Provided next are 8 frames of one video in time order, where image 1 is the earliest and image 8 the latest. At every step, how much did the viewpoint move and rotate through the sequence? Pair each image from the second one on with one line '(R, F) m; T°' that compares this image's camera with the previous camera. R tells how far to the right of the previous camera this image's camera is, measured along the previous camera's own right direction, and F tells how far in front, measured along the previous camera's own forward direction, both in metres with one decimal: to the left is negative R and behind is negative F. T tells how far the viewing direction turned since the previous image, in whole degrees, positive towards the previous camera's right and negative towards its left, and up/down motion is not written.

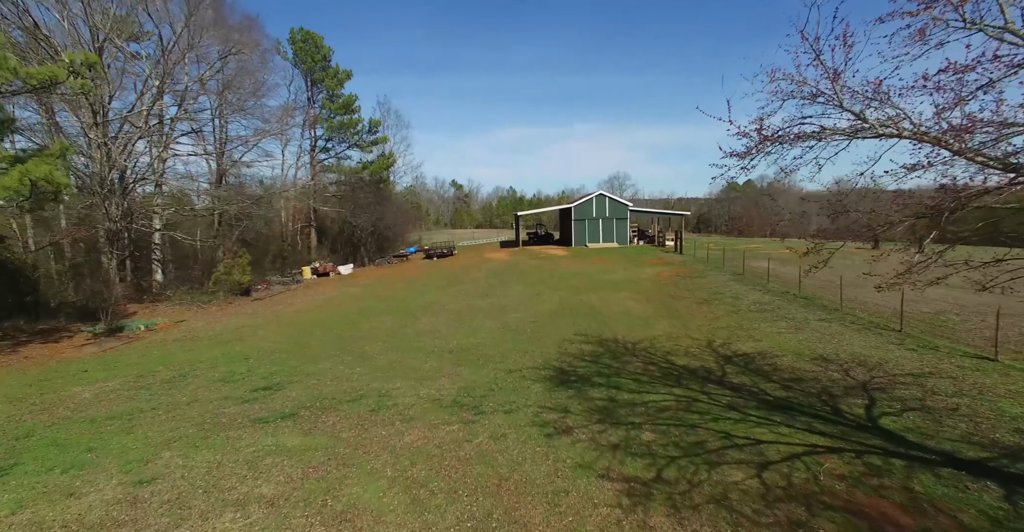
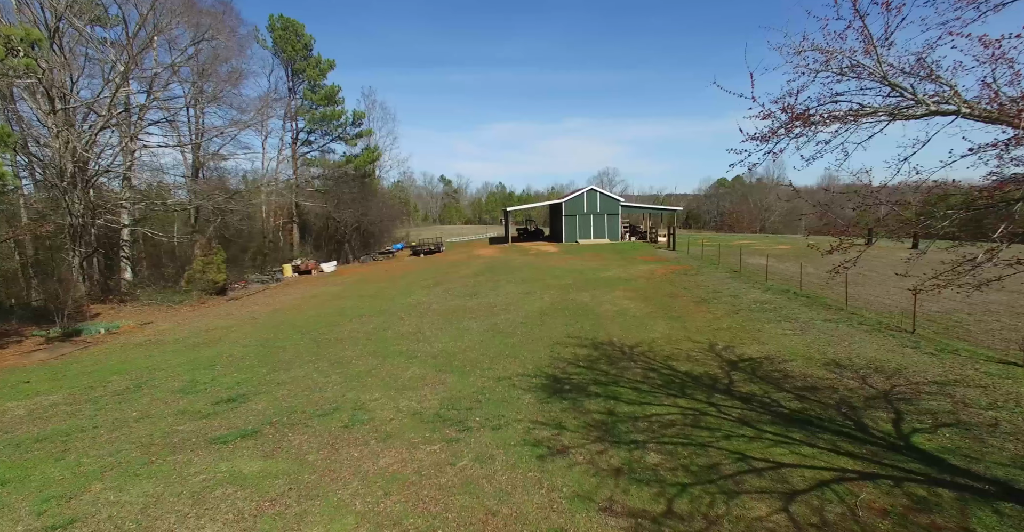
(0.0, +0.8) m; +1°
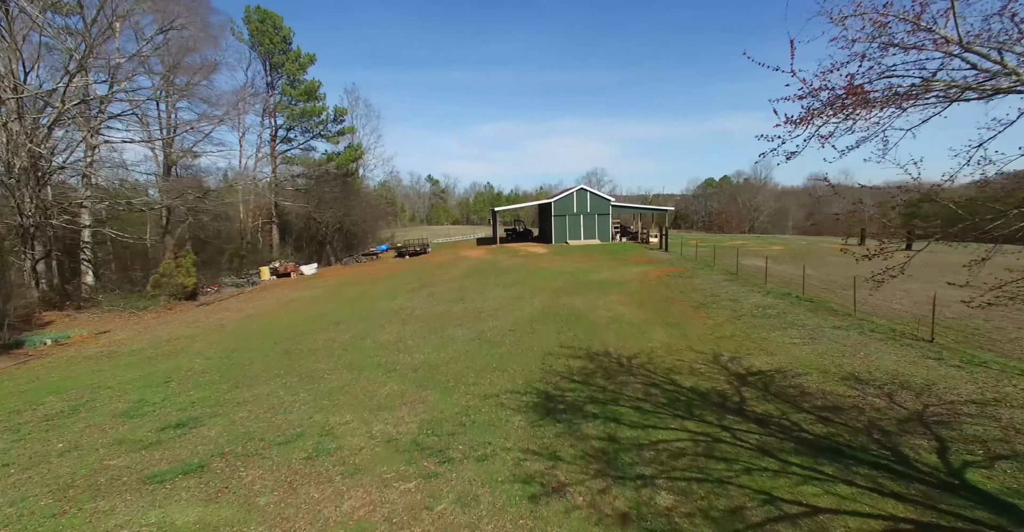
(0.0, +0.9) m; +1°
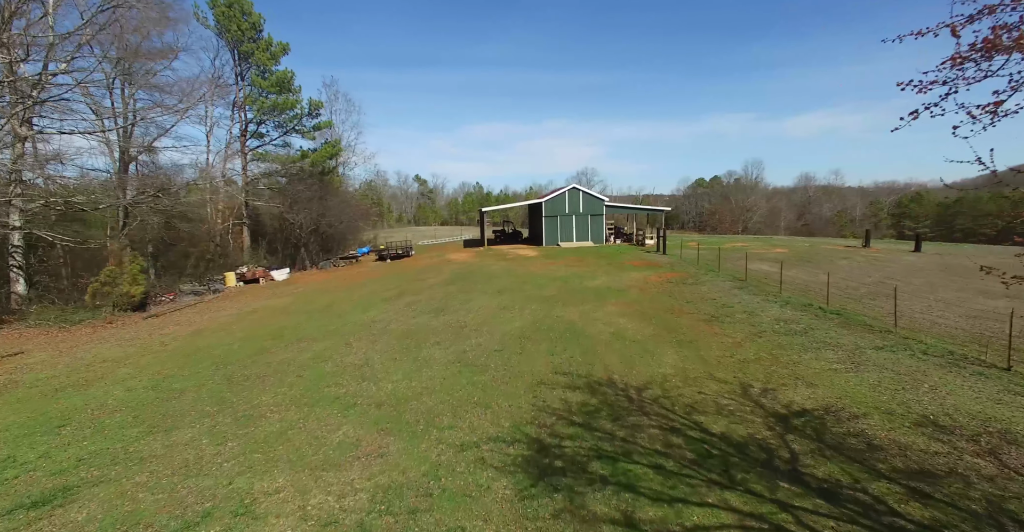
(+0.1, +1.7) m; +1°
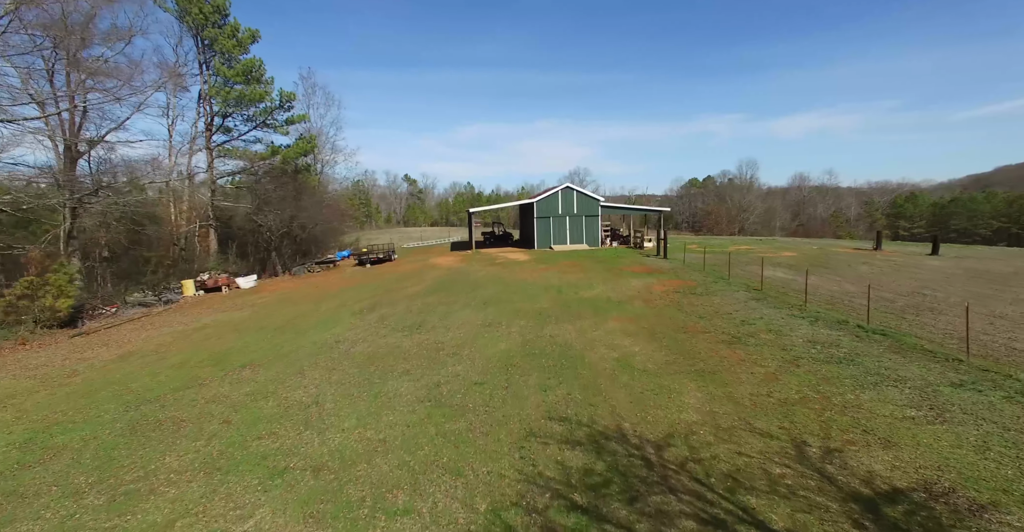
(+0.2, +1.9) m; +1°
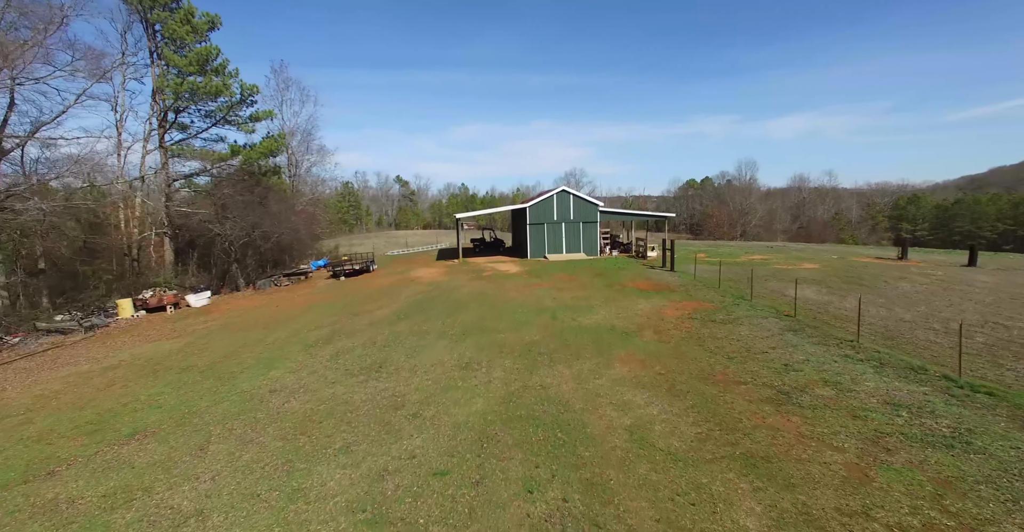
(+0.3, +2.5) m; +1°
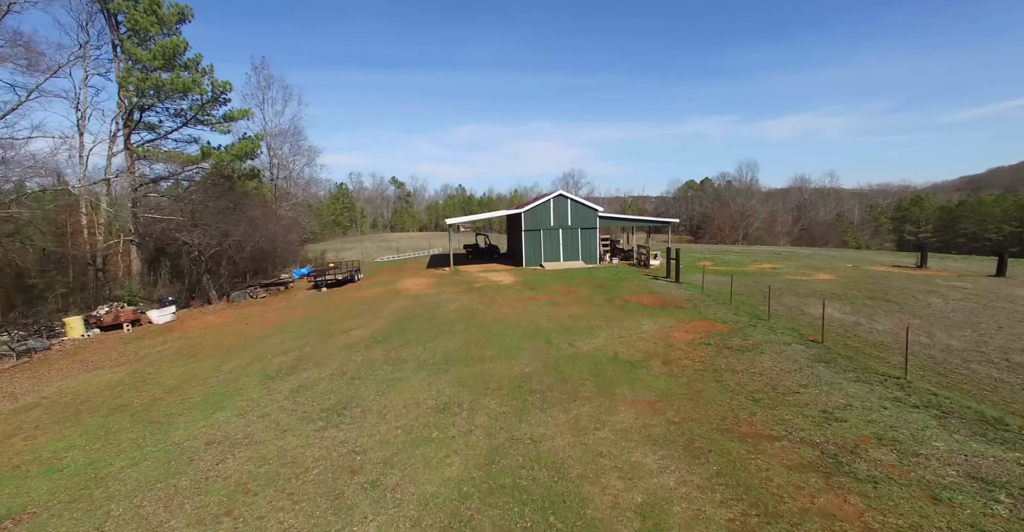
(+0.2, +1.6) m; 0°
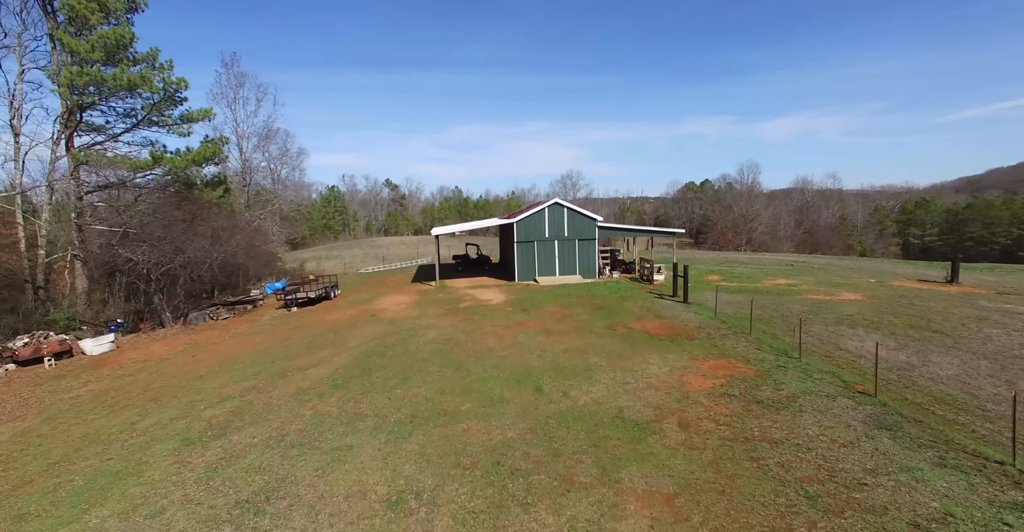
(+0.4, +2.2) m; 0°
